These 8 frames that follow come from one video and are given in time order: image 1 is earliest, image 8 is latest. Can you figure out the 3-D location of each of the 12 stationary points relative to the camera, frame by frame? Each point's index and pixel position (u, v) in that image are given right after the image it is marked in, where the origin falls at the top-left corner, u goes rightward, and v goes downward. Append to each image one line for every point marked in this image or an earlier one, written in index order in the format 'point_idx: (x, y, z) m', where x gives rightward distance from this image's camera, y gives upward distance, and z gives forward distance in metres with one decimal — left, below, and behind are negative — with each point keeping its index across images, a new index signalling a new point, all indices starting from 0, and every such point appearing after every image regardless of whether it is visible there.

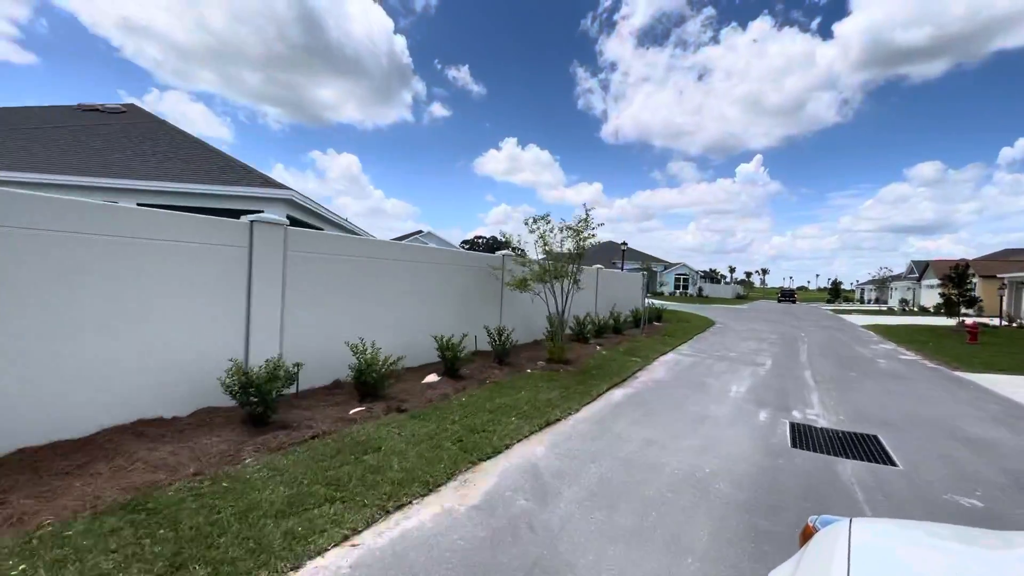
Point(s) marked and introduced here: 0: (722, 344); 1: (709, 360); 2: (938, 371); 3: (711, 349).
0: (+6.4, -1.7, +14.5) m
1: (+4.9, -1.7, +11.6) m
2: (+9.9, -1.9, +11.0) m
3: (+5.6, -1.7, +13.4) m
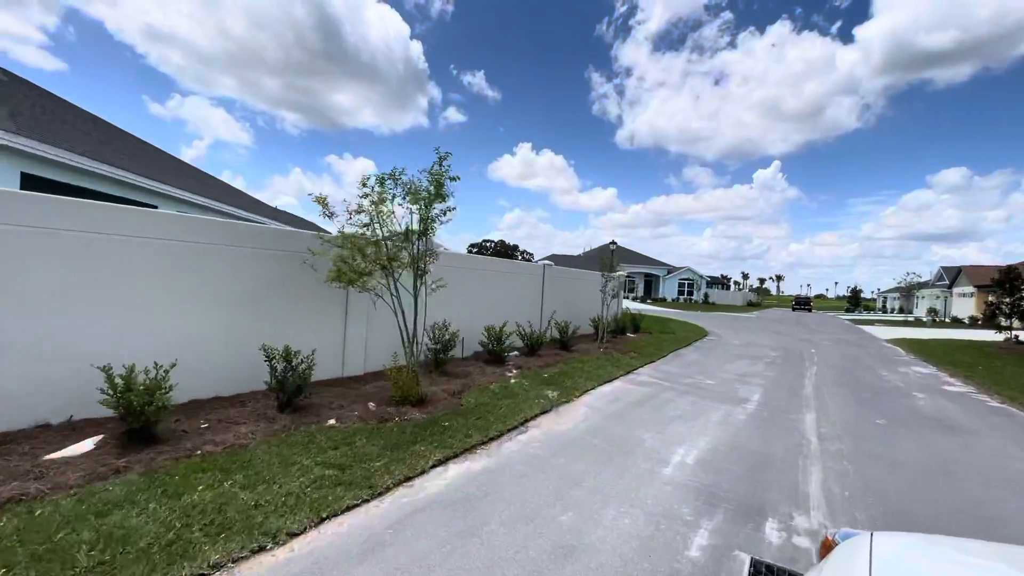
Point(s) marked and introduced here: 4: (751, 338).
0: (+4.4, -1.8, +11.1) m
1: (+2.8, -1.8, +8.2) m
2: (+7.8, -2.0, +7.5) m
3: (+3.6, -1.8, +10.0) m
4: (+9.0, -1.9, +17.8) m
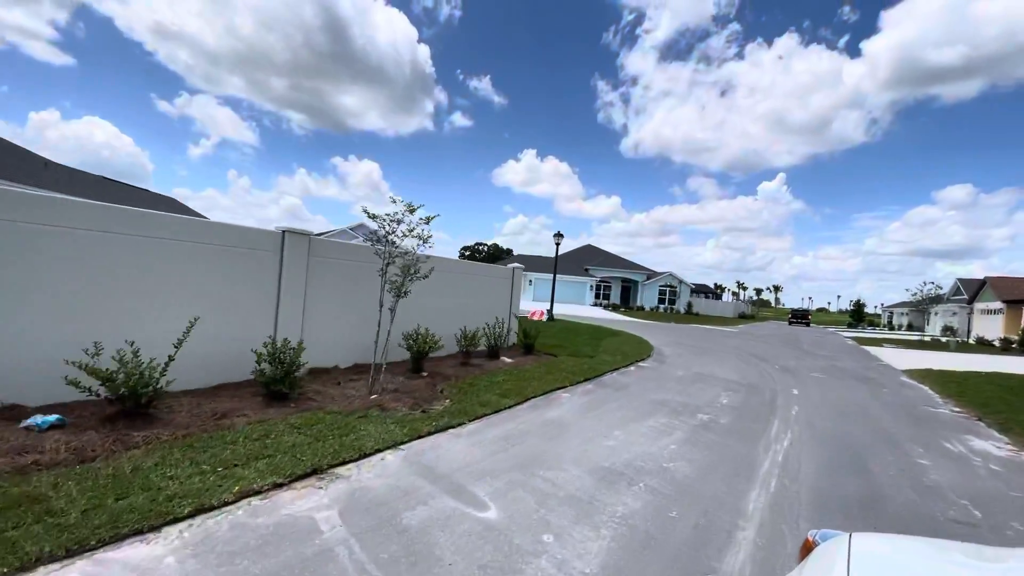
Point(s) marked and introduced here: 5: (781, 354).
0: (+0.5, -1.7, +5.5) m
1: (-1.2, -1.6, +2.7) m
2: (+3.8, -2.0, +1.9) m
3: (-0.3, -1.6, +4.5) m
4: (+5.1, -2.0, +12.2) m
5: (+9.0, -2.3, +15.9) m
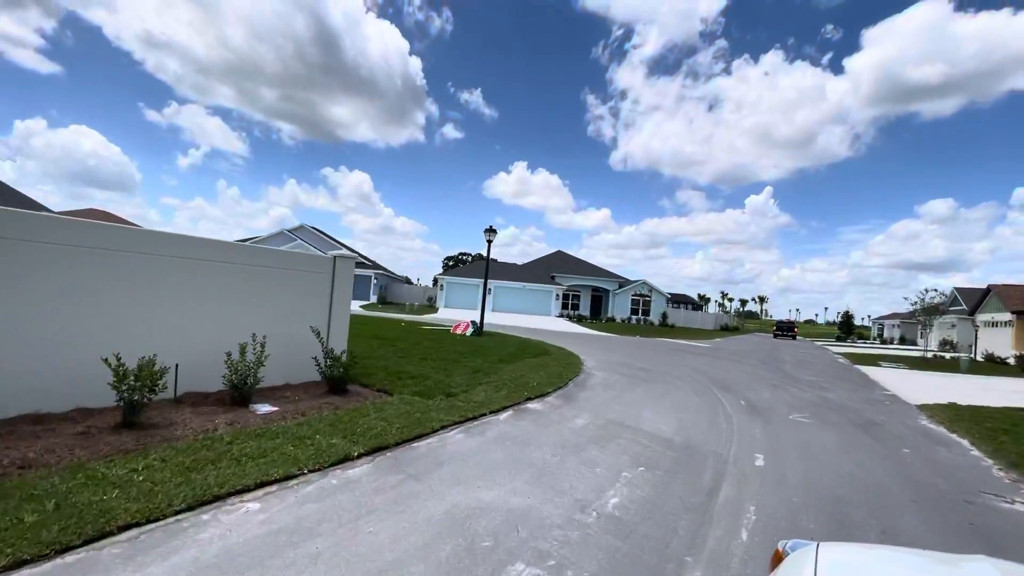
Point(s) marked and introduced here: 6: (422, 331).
0: (-2.3, -1.6, +1.5) m
1: (-3.8, -1.4, -1.4) m
2: (+1.2, -1.7, -2.1) m
3: (-3.0, -1.5, +0.4) m
4: (+2.2, -2.0, +8.3) m
5: (+6.1, -2.4, +12.0) m
6: (-3.2, -1.6, +16.4) m
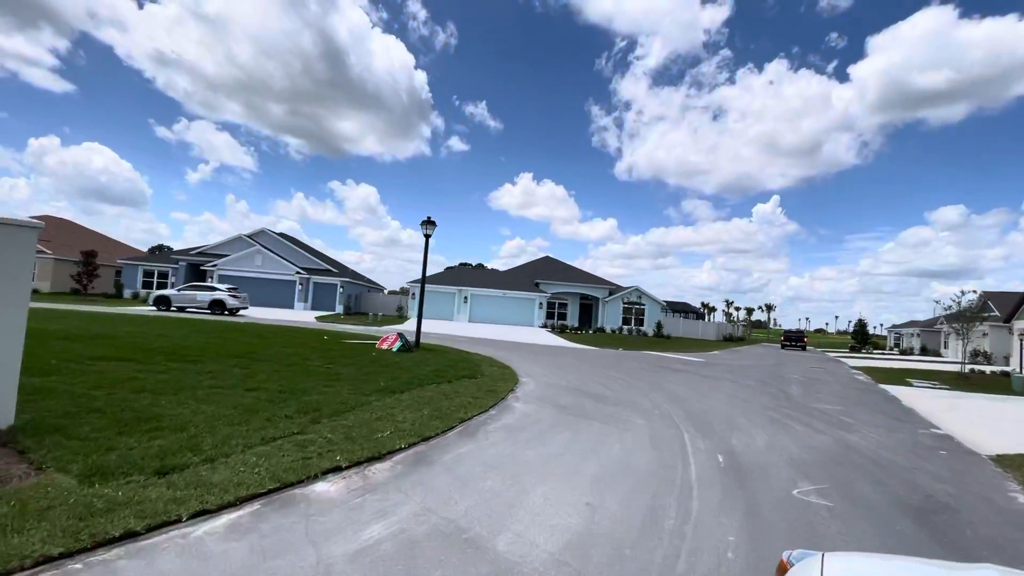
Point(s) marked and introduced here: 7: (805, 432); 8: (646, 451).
0: (-4.3, -1.3, -1.8) m
1: (-5.9, -1.1, -4.6) m
2: (-0.9, -1.4, -5.4) m
3: (-5.1, -1.2, -2.9) m
4: (+0.3, -1.9, +4.9) m
5: (+4.2, -2.3, +8.6) m
6: (-5.0, -1.7, +13.2) m
7: (+4.7, -2.3, +7.6) m
8: (+1.8, -2.1, +6.2) m
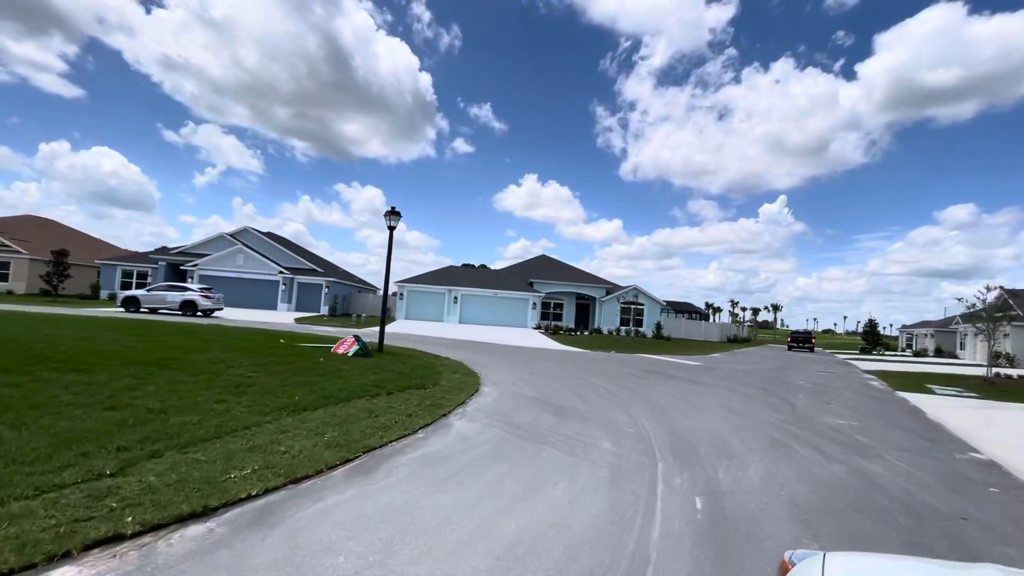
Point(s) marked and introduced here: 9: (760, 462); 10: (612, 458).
0: (-5.3, -1.2, -3.2) m
1: (-6.9, -1.0, -6.0) m
2: (-2.0, -1.2, -6.9) m
3: (-6.1, -1.1, -4.3) m
4: (-0.6, -1.8, +3.5) m
5: (+3.4, -2.2, +7.0) m
6: (-5.8, -1.6, +11.8) m
7: (+3.9, -2.2, +6.1) m
8: (+0.9, -2.0, +4.7) m
9: (+3.2, -2.2, +6.0) m
10: (+1.3, -2.1, +5.9) m
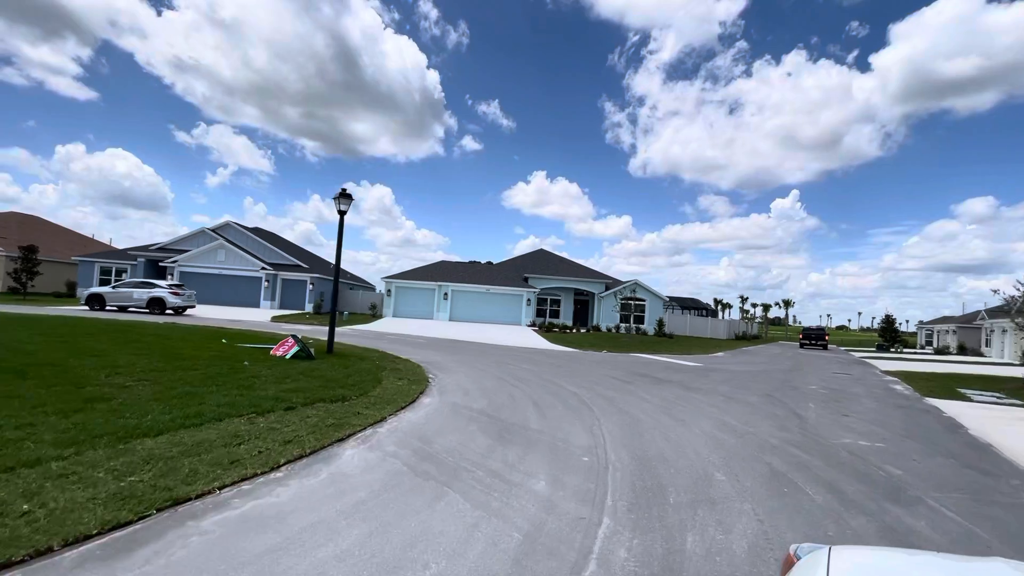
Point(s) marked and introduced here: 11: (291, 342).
0: (-6.4, -1.1, -4.8) m
1: (-8.1, -0.9, -7.5) m
2: (-3.2, -1.2, -8.5) m
3: (-7.3, -1.0, -5.8) m
4: (-1.7, -1.7, +1.8) m
5: (+2.4, -2.0, +5.3) m
6: (-6.7, -1.4, +10.2) m
7: (+2.9, -2.0, +4.4) m
8: (-0.1, -1.8, +3.1) m
9: (+2.2, -2.0, +4.3) m
10: (+0.3, -1.9, +4.2) m
11: (-5.1, -1.2, +10.9) m
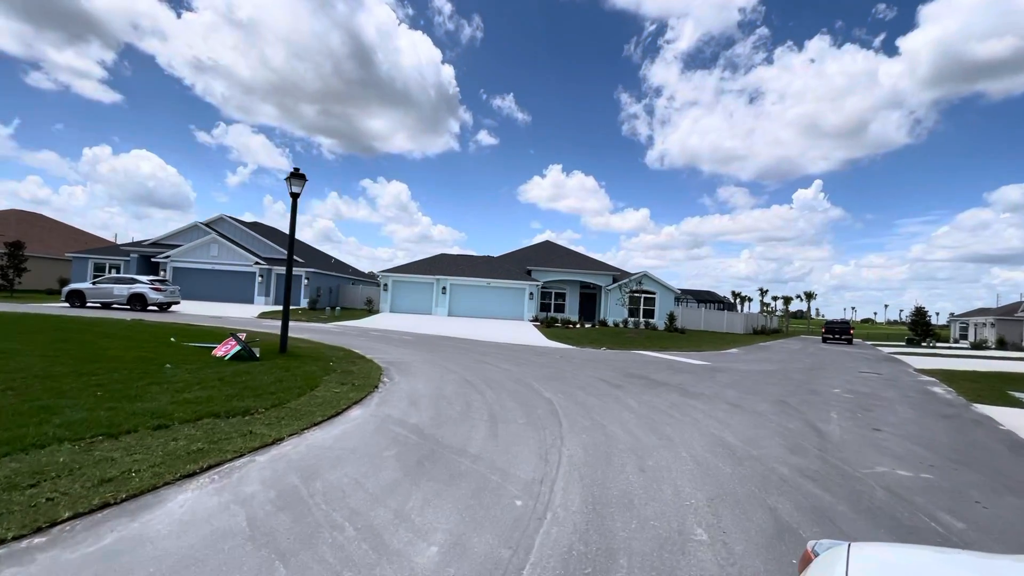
0: (-7.6, -1.1, -6.0) m
1: (-9.4, -1.0, -8.7) m
2: (-4.5, -1.2, -9.8) m
3: (-8.5, -1.0, -7.0) m
4: (-2.6, -1.6, +0.4) m
5: (+1.6, -1.9, +3.8) m
6: (-7.3, -1.3, +9.0) m
7: (+2.1, -1.9, +2.8) m
8: (-1.0, -1.7, +1.6) m
9: (+1.4, -1.8, +2.8) m
10: (-0.6, -1.8, +2.7) m
11: (-5.7, -1.1, +9.7) m
